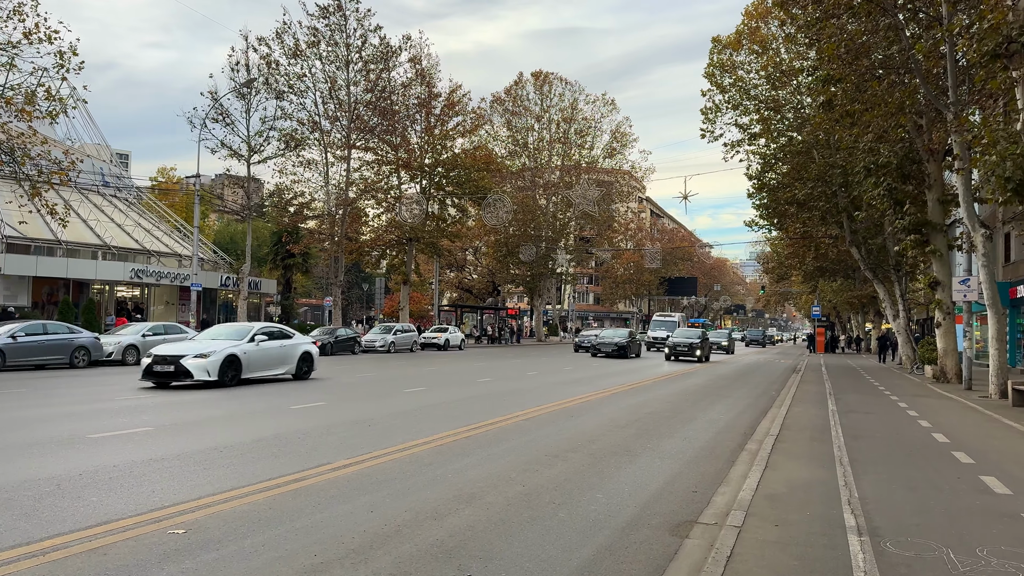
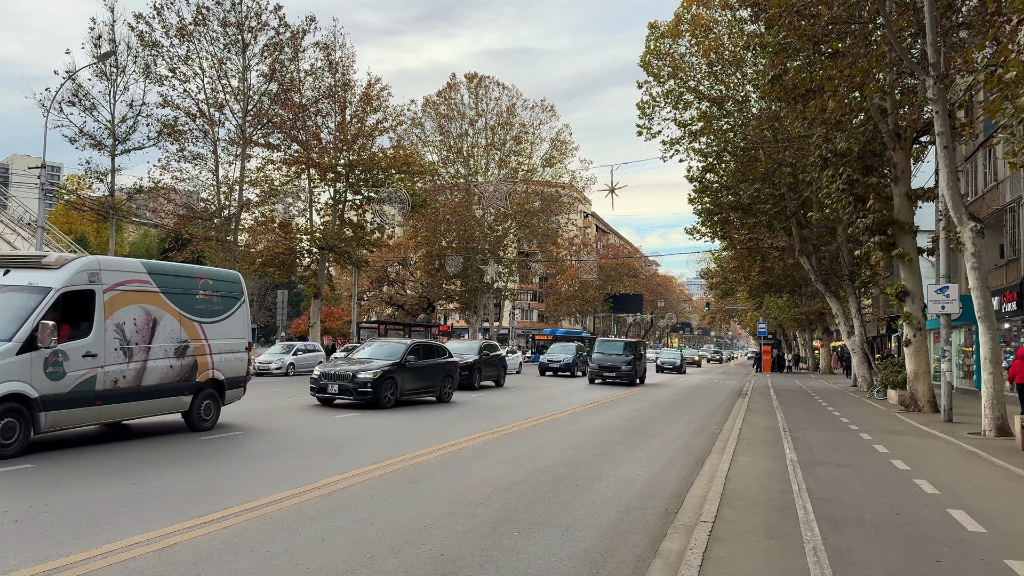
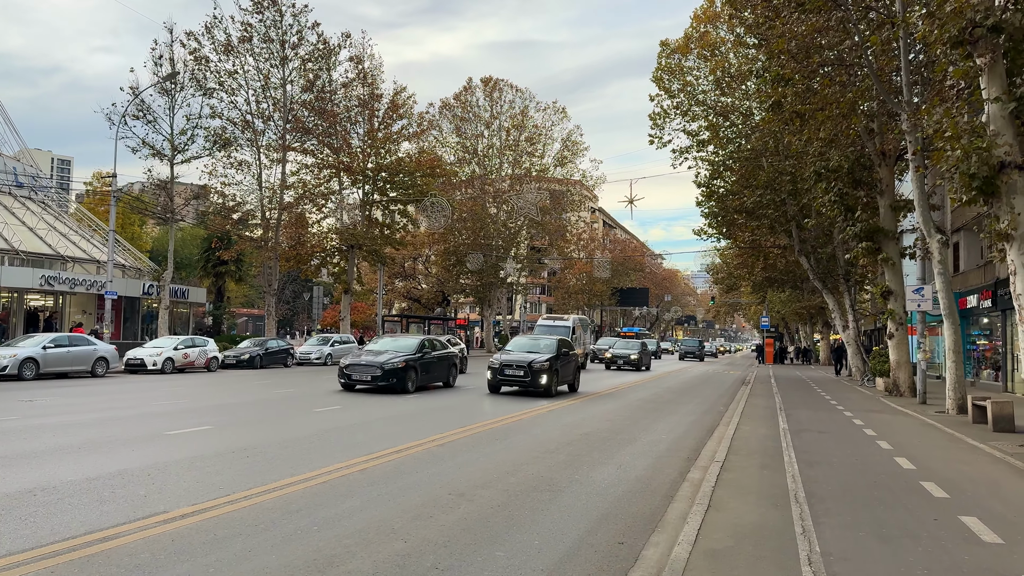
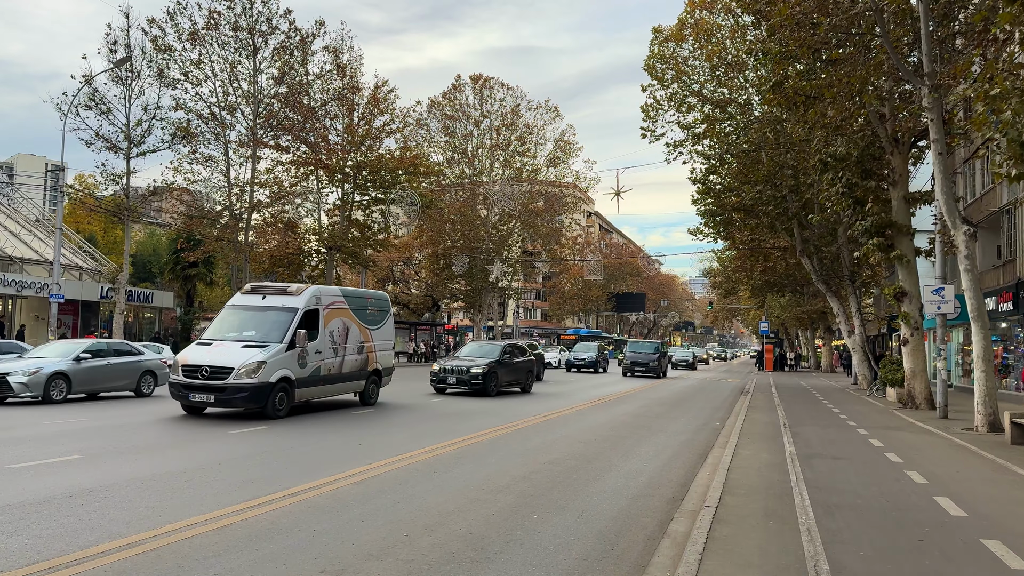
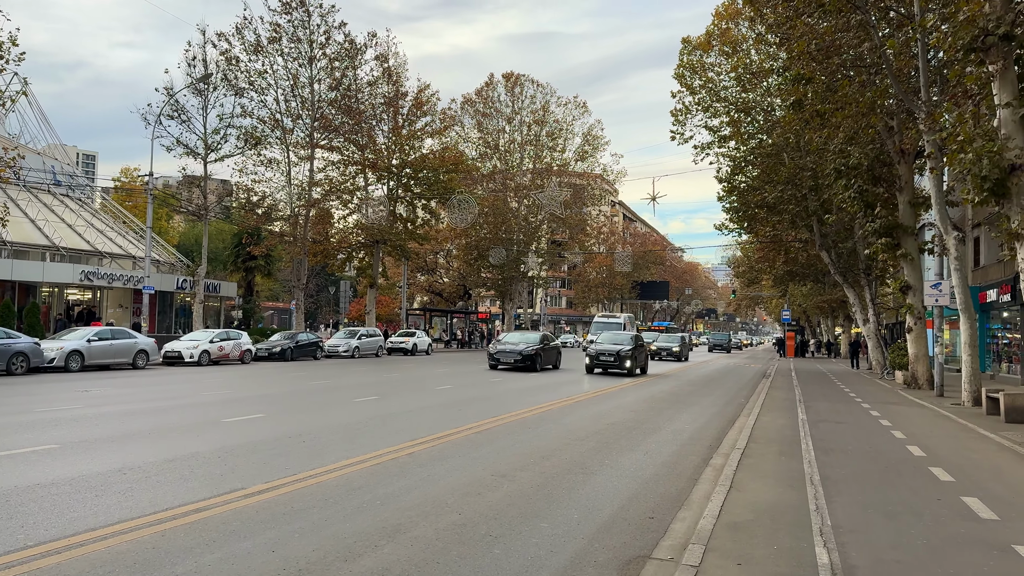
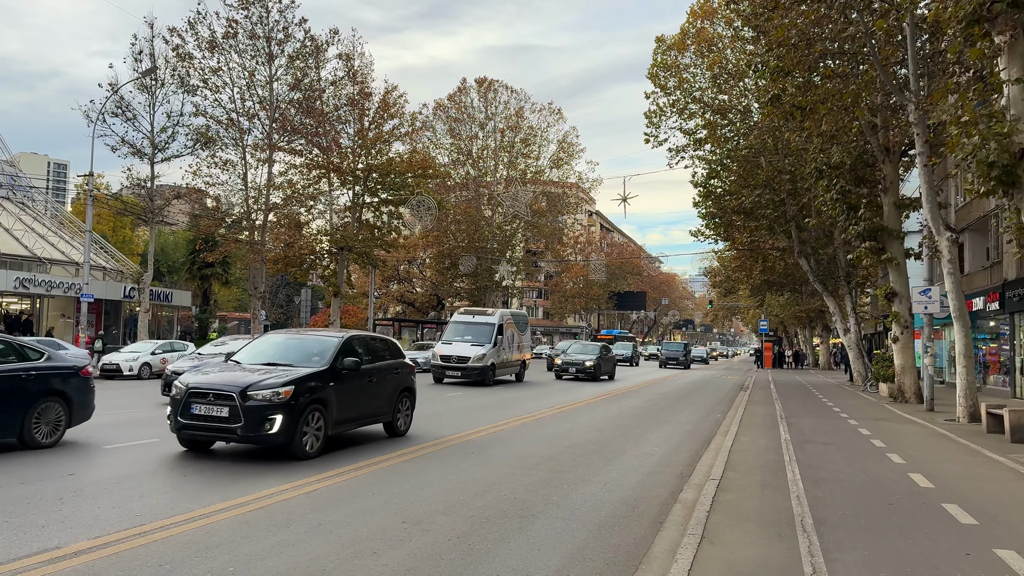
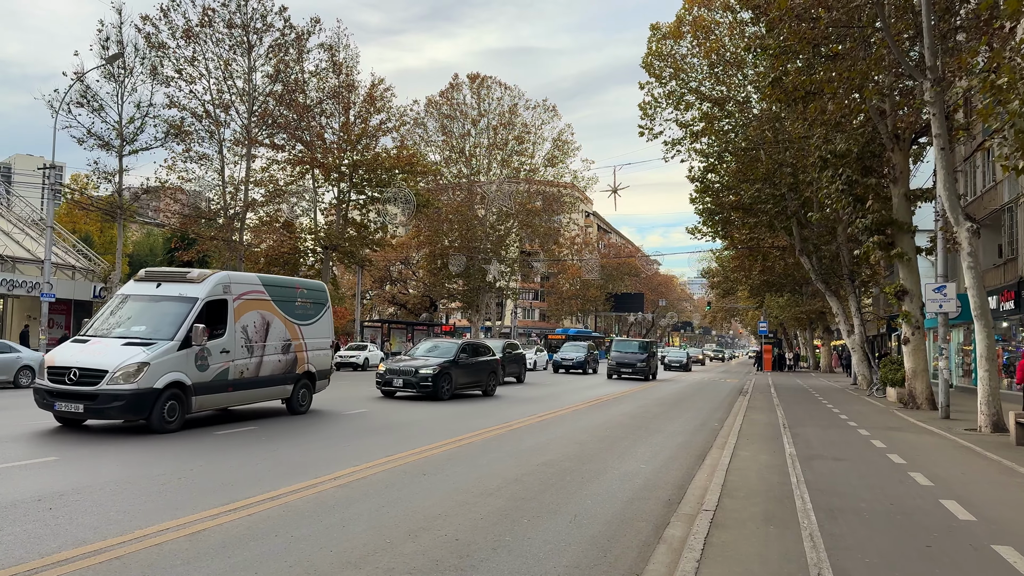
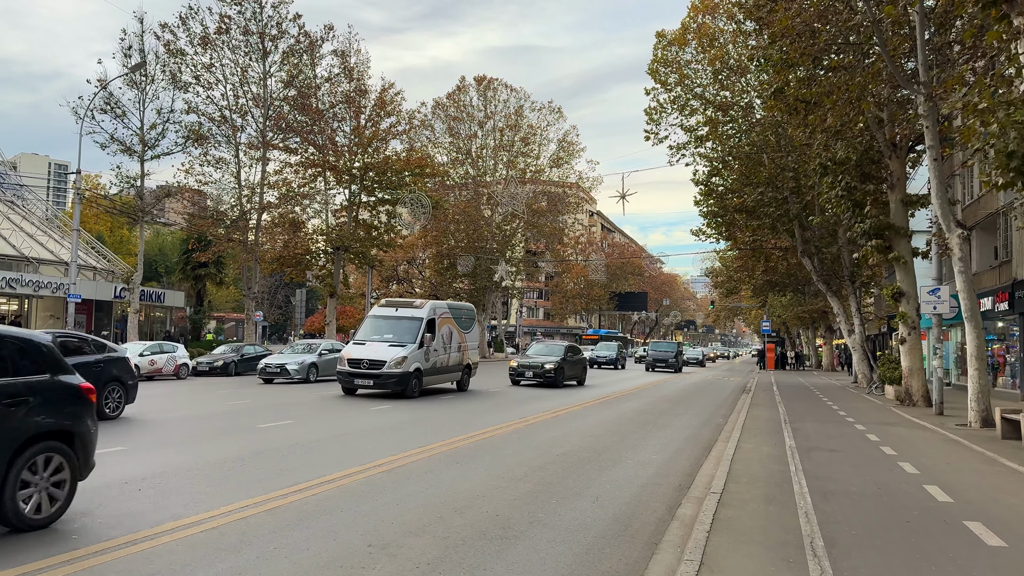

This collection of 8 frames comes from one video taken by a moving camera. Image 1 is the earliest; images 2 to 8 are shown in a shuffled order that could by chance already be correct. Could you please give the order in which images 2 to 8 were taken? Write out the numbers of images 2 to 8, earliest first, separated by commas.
5, 3, 6, 8, 4, 7, 2
